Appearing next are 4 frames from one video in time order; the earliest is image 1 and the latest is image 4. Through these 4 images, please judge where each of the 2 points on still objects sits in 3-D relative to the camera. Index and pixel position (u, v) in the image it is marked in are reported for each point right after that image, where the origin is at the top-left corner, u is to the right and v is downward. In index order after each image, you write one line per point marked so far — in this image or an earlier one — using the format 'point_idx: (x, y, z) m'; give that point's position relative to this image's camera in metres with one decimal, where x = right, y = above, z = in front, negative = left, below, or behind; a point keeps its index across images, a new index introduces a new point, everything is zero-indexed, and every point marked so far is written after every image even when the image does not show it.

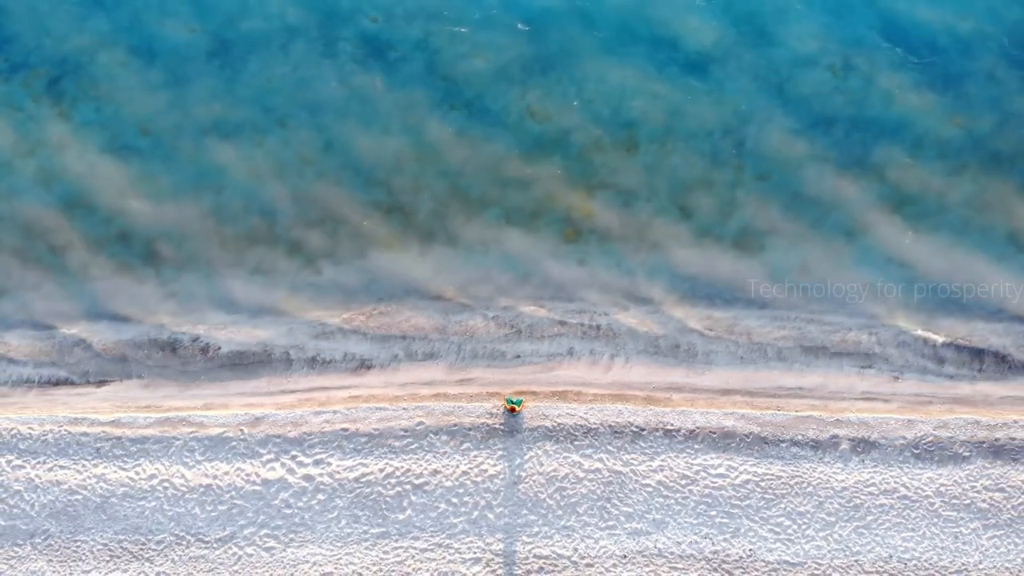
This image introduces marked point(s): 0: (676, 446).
0: (+2.3, -2.2, +8.5) m
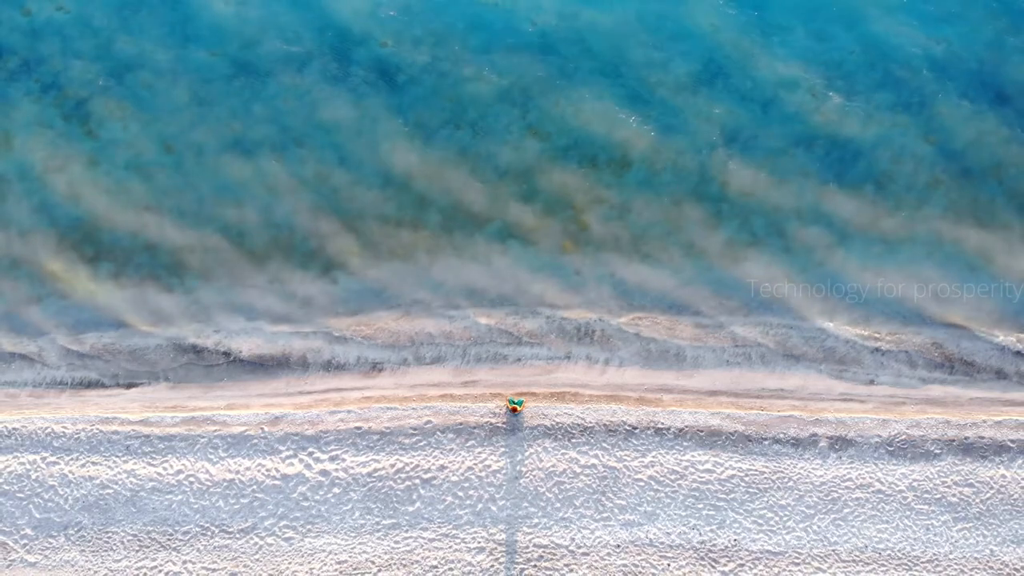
0: (+2.3, -2.3, +9.2) m
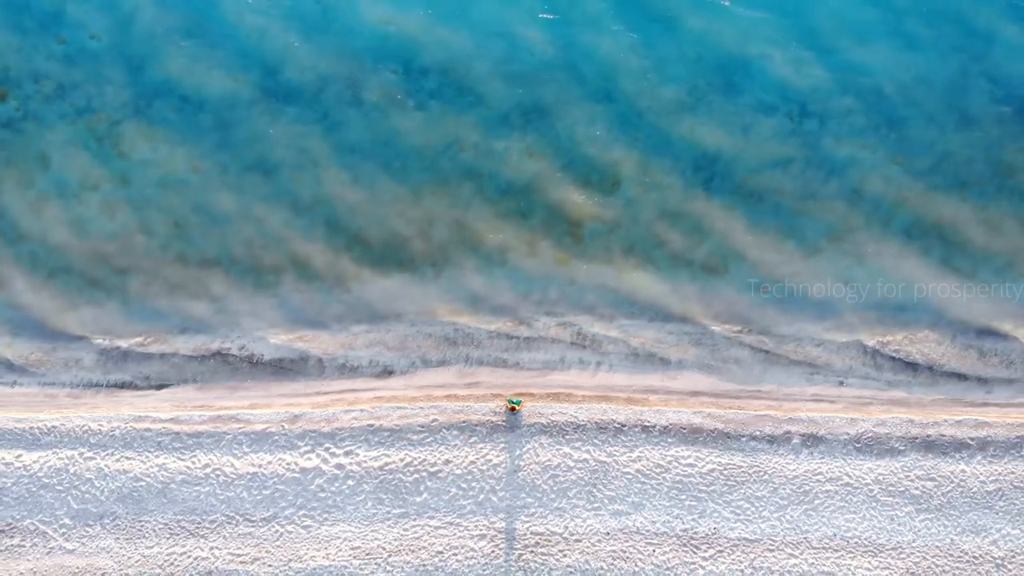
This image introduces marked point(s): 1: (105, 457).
0: (+2.3, -2.5, +10.0) m
1: (-6.6, -2.8, +10.1) m
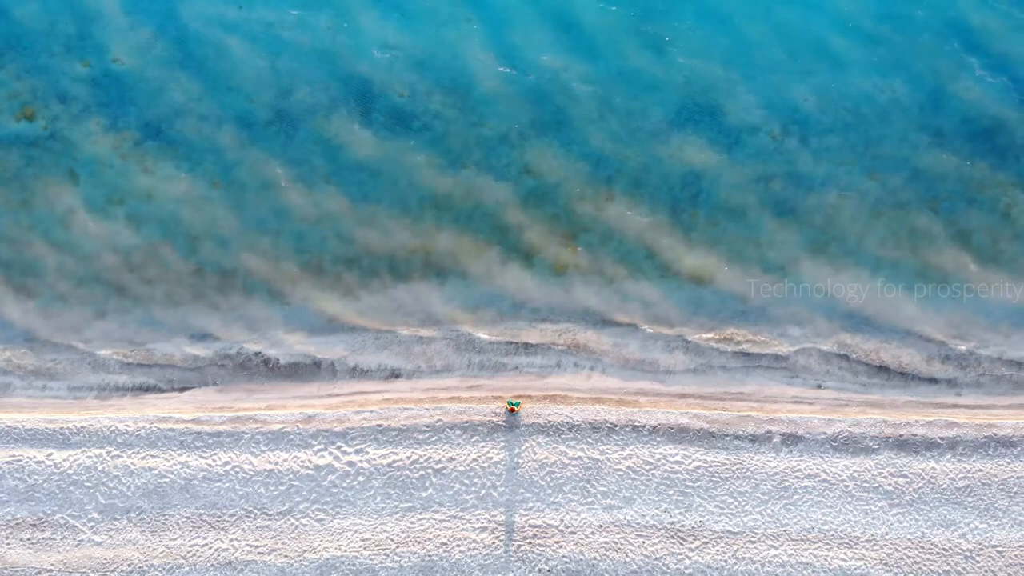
0: (+2.3, -2.6, +10.7) m
1: (-6.7, -2.9, +10.8) m
